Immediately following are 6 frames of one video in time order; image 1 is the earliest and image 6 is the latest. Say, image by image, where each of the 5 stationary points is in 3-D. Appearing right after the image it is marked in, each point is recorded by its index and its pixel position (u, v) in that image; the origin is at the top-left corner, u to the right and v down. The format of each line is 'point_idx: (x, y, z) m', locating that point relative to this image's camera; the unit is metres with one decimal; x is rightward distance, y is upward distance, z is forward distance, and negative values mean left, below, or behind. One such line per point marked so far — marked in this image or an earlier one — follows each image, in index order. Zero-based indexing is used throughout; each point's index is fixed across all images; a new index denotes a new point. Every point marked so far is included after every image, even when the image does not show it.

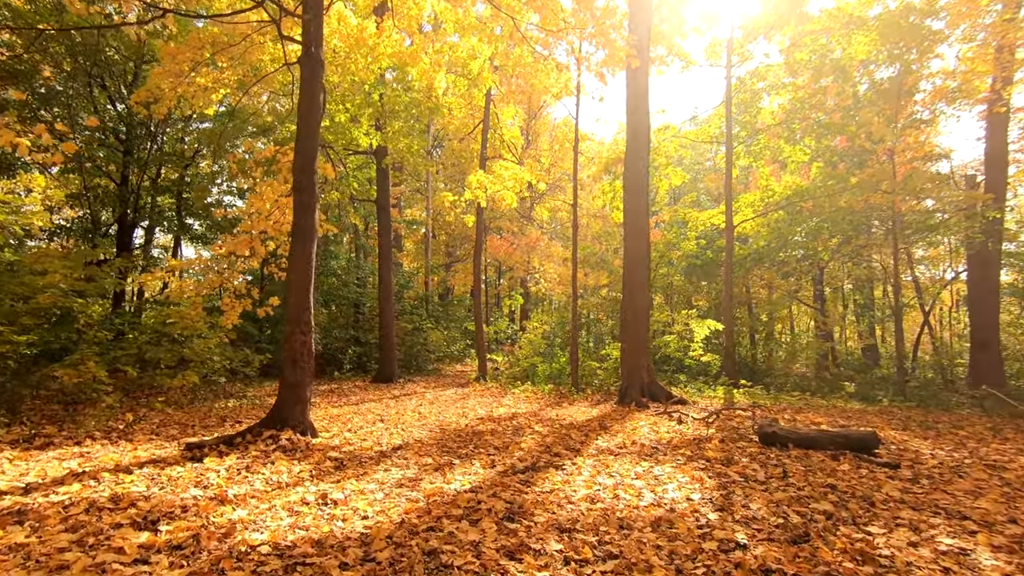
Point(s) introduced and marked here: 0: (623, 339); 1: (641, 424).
0: (+1.9, -0.9, +9.2) m
1: (+1.6, -1.7, +6.5) m
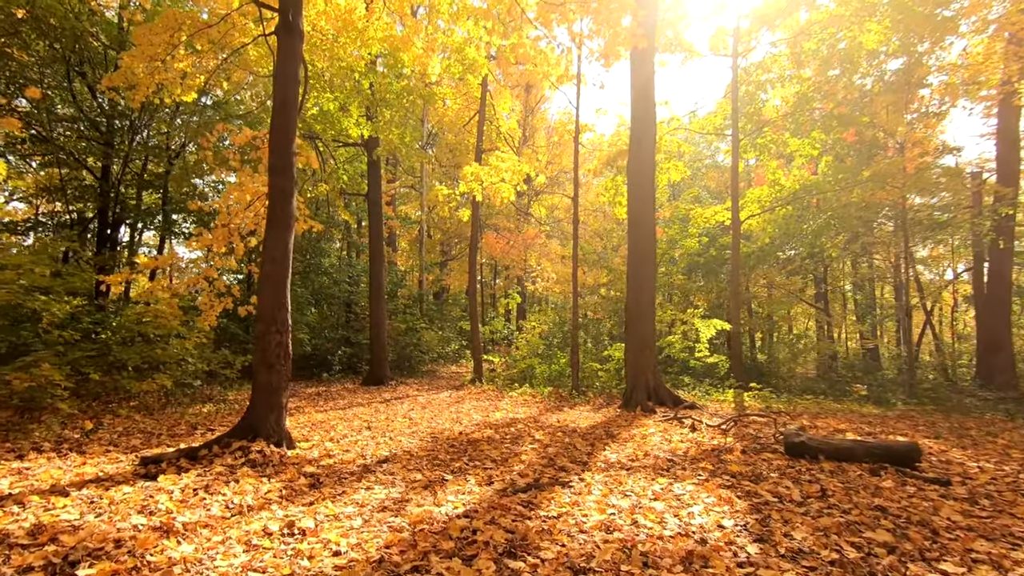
0: (+1.9, -0.8, +8.7) m
1: (+1.6, -1.6, +6.0) m
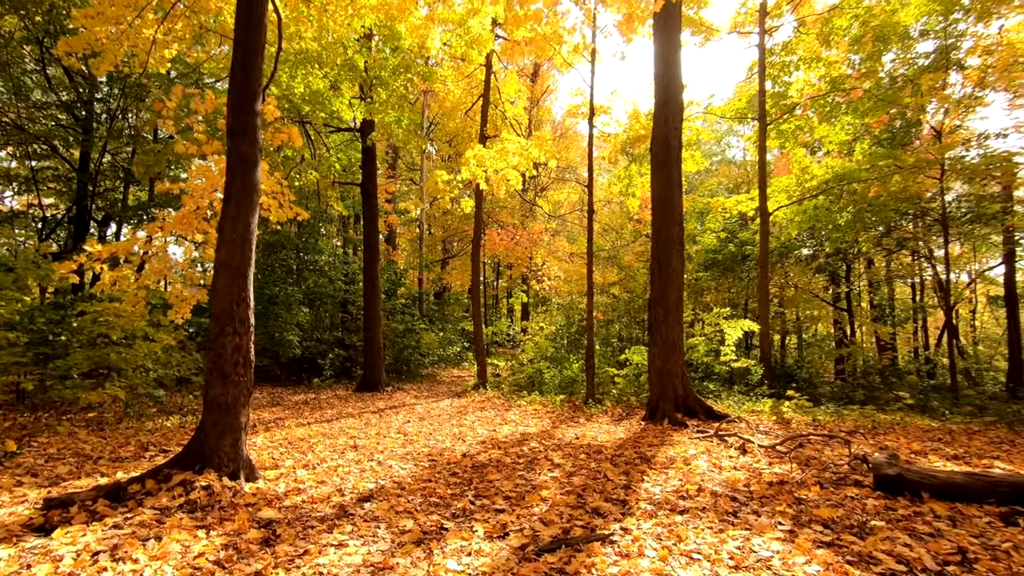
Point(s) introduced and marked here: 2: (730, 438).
0: (+2.0, -0.8, +7.7) m
1: (+1.7, -1.5, +5.0) m
2: (+2.3, -1.6, +5.6) m
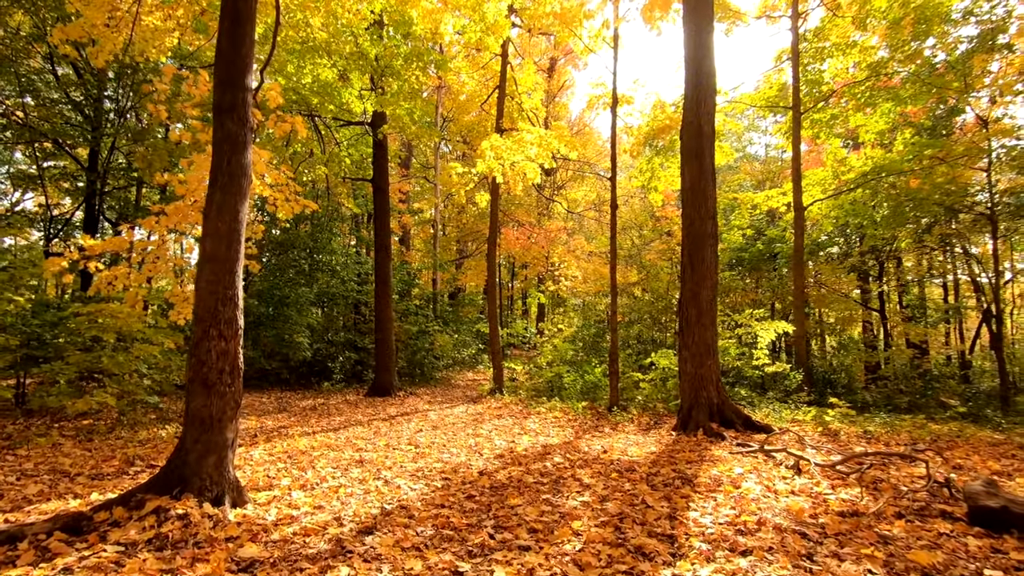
0: (+2.3, -0.8, +7.1) m
1: (+1.9, -1.5, +4.4) m
2: (+2.5, -1.6, +5.0) m
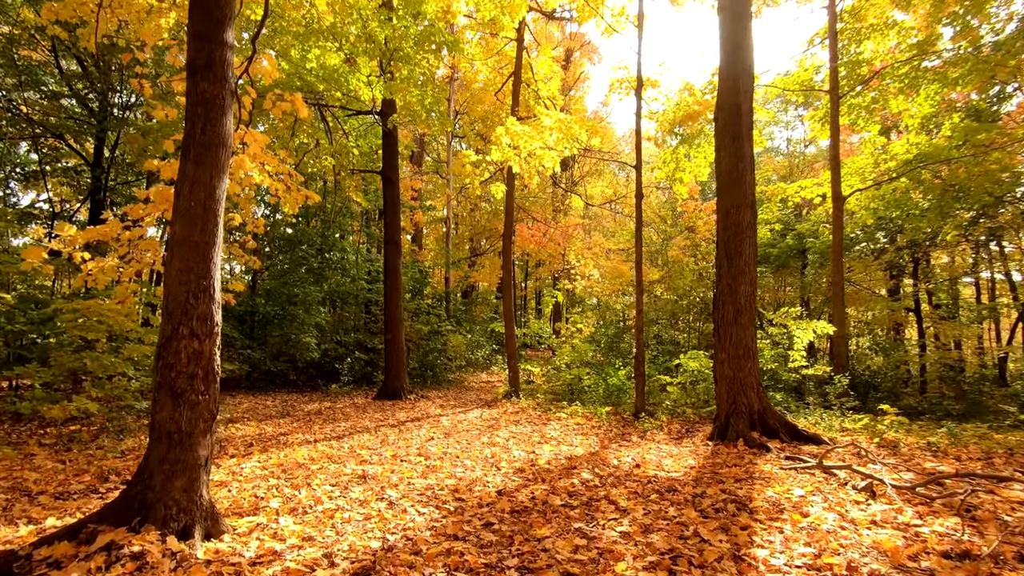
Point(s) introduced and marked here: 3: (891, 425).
0: (+2.5, -0.7, +6.5) m
1: (+2.0, -1.5, +3.8) m
2: (+2.7, -1.5, +4.4) m
3: (+4.6, -1.7, +6.5) m
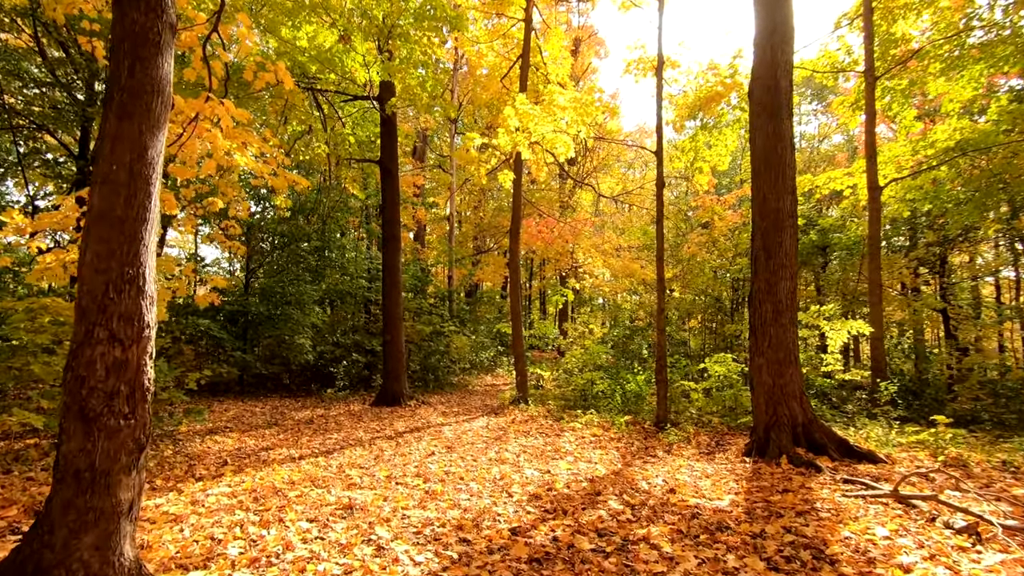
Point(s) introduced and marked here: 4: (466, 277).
0: (+2.6, -0.7, +5.7) m
1: (+2.1, -1.4, +3.1) m
2: (+2.8, -1.5, +3.6) m
3: (+4.7, -1.6, +5.8) m
4: (-1.5, +0.4, +17.3) m
